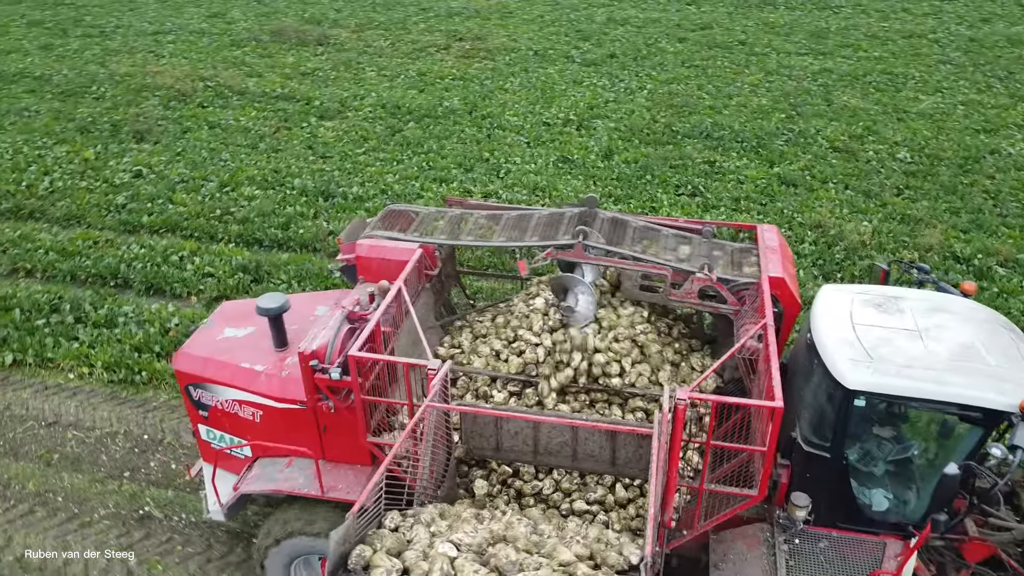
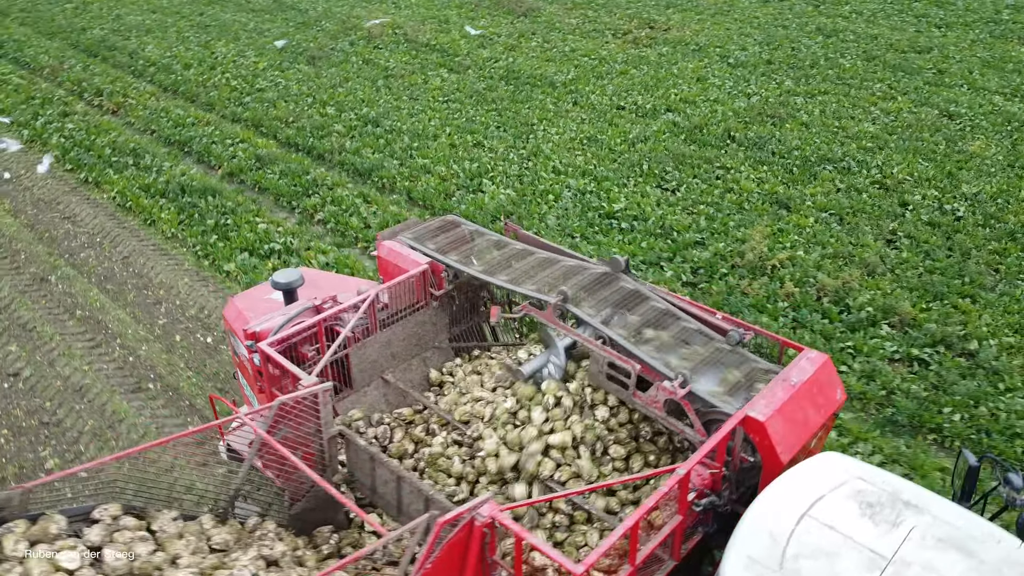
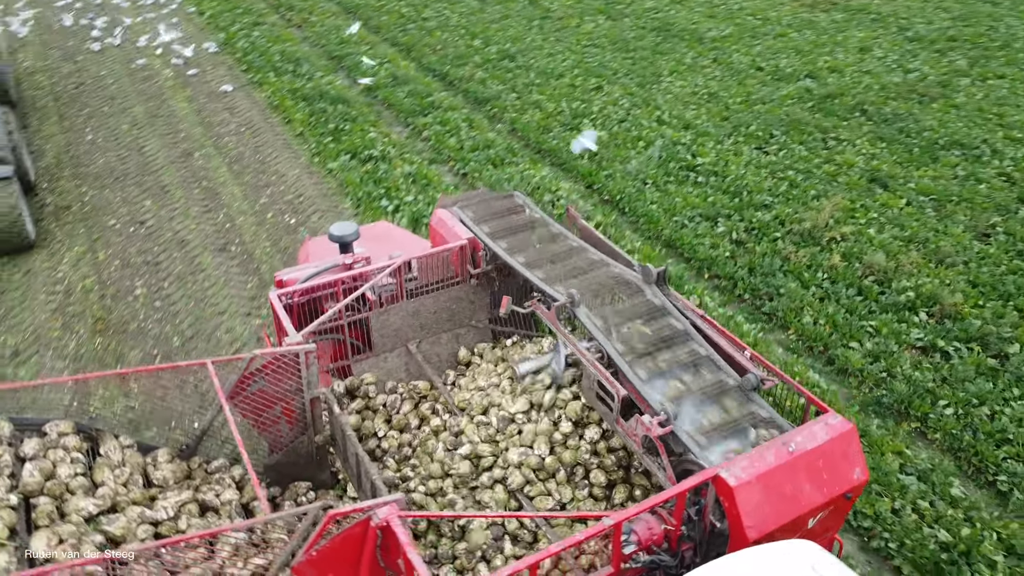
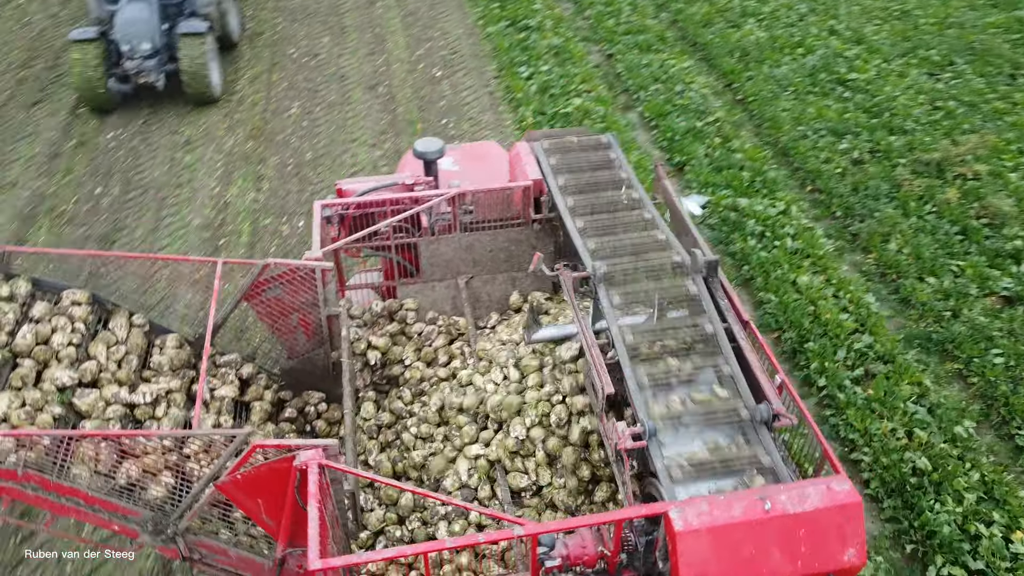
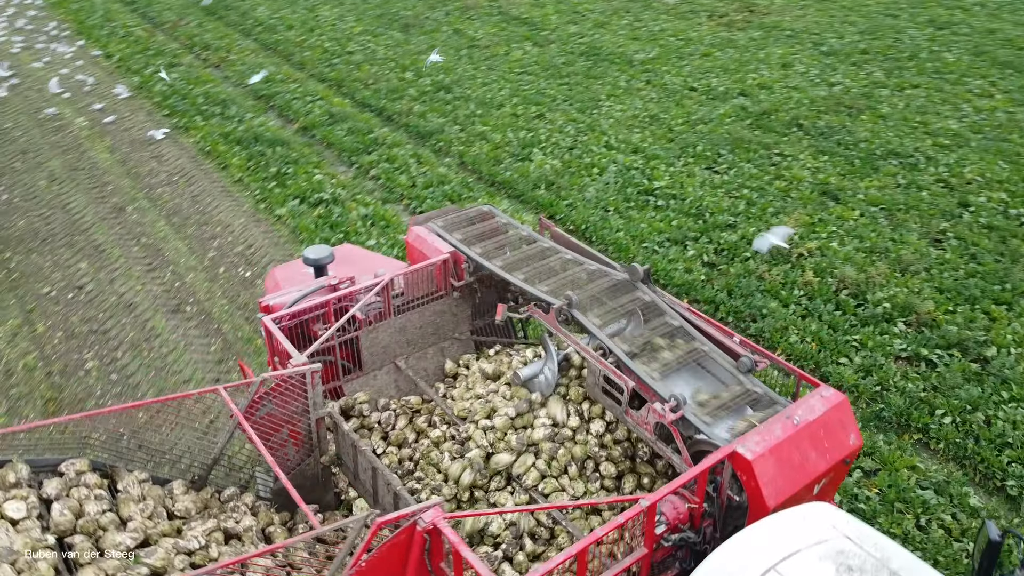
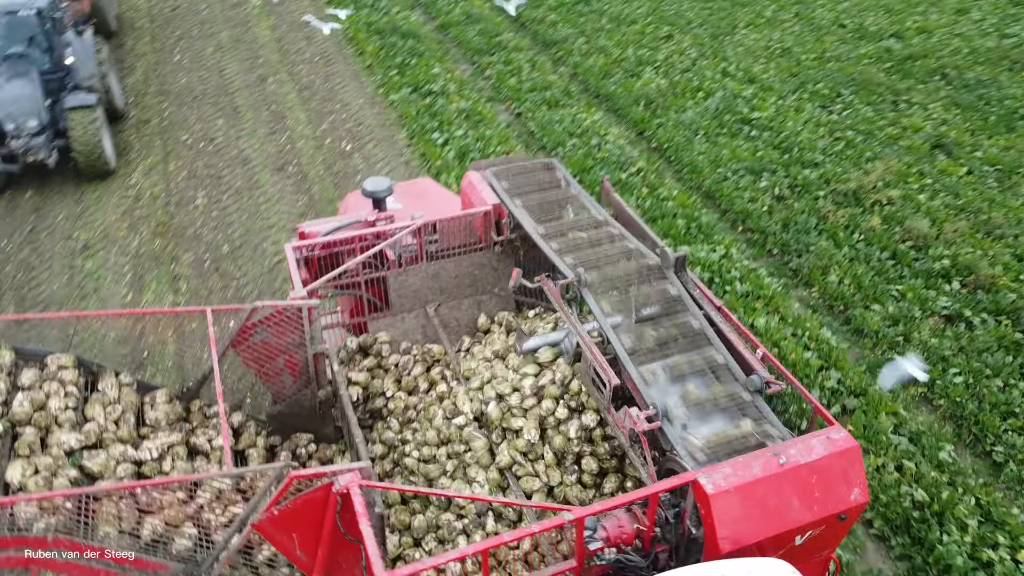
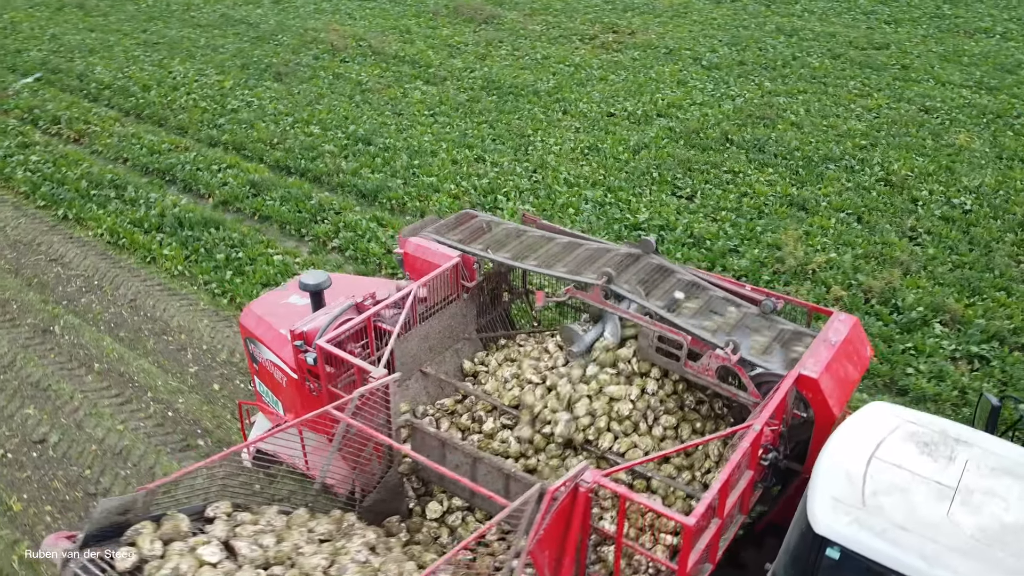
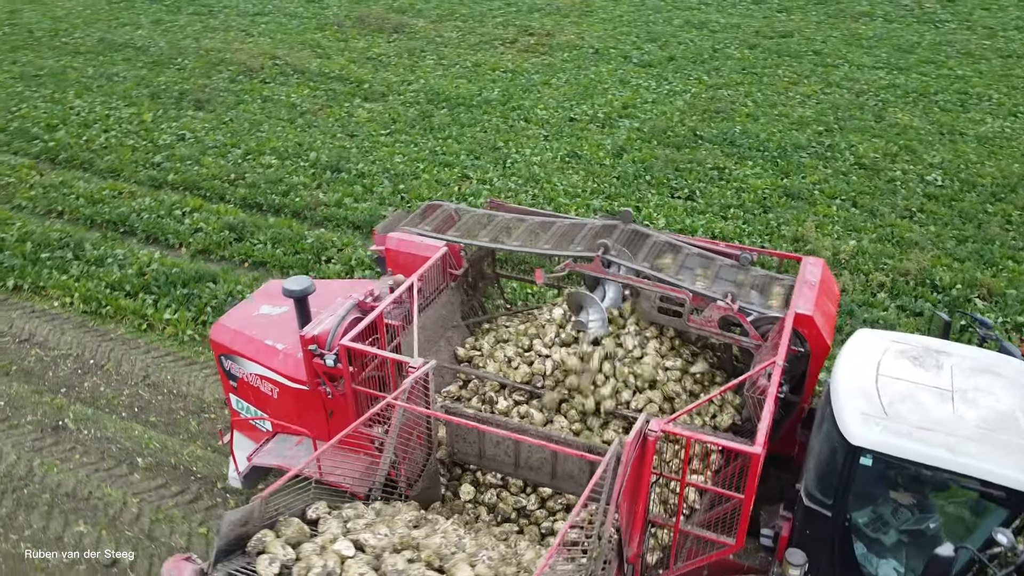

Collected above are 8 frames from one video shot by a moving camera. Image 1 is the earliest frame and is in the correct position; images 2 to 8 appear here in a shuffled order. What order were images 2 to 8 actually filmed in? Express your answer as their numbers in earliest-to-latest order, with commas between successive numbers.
8, 7, 2, 5, 3, 6, 4
